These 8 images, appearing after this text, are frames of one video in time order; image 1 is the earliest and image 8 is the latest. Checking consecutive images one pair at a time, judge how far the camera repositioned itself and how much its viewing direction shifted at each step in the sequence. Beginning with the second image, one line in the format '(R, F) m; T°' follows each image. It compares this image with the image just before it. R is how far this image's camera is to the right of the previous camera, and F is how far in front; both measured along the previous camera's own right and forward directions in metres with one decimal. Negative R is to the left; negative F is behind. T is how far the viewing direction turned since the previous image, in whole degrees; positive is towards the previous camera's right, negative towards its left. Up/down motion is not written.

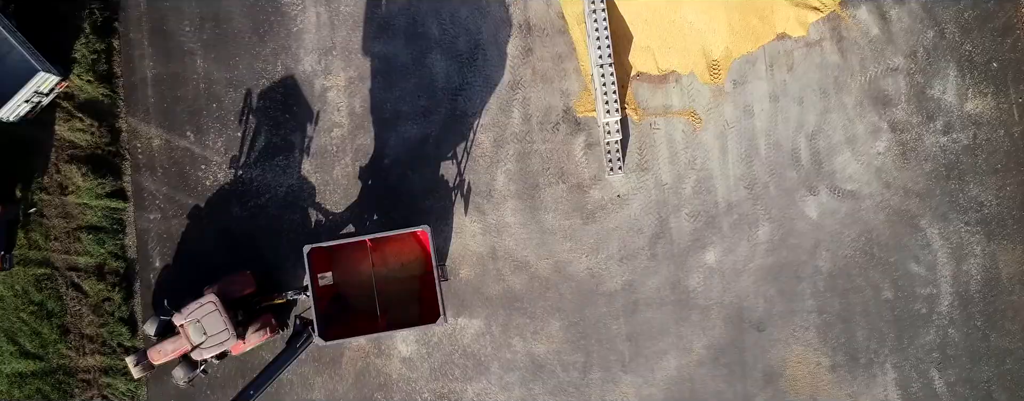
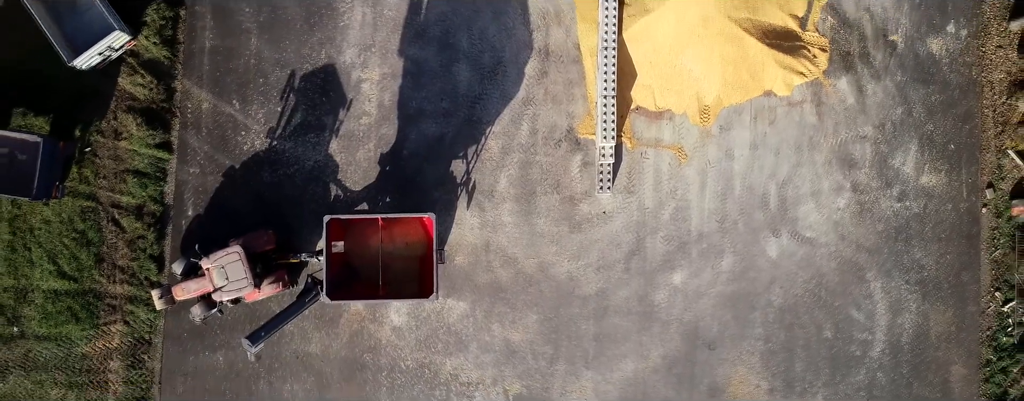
(+0.1, -1.2) m; 0°
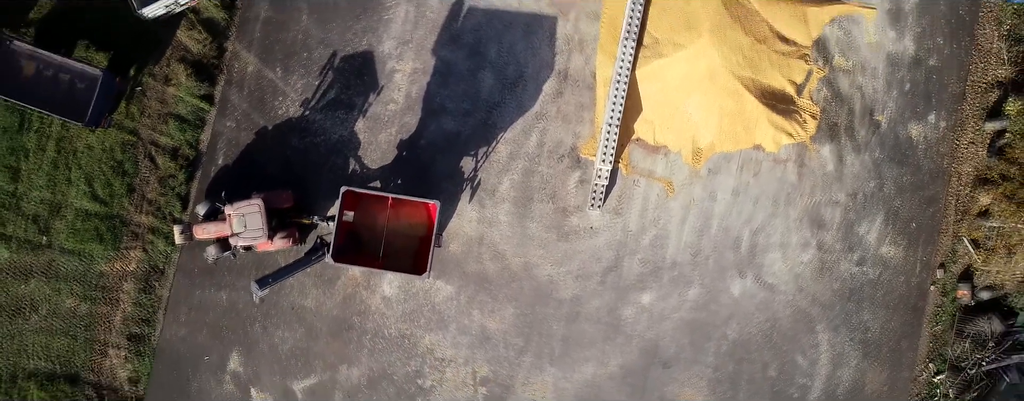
(+0.1, -1.1) m; 0°
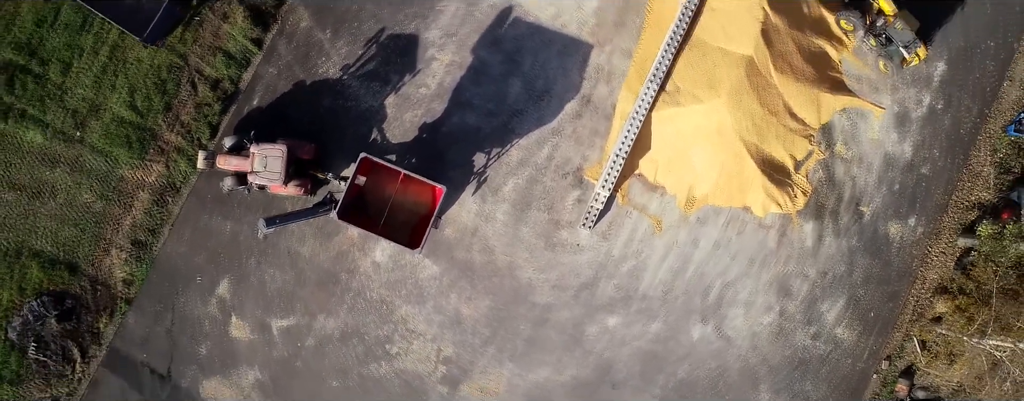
(0.0, -0.8) m; 0°
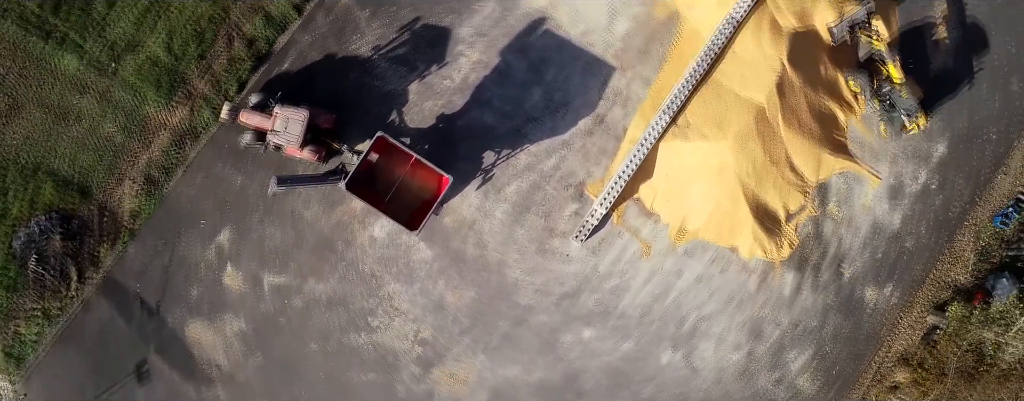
(0.0, -0.5) m; 0°
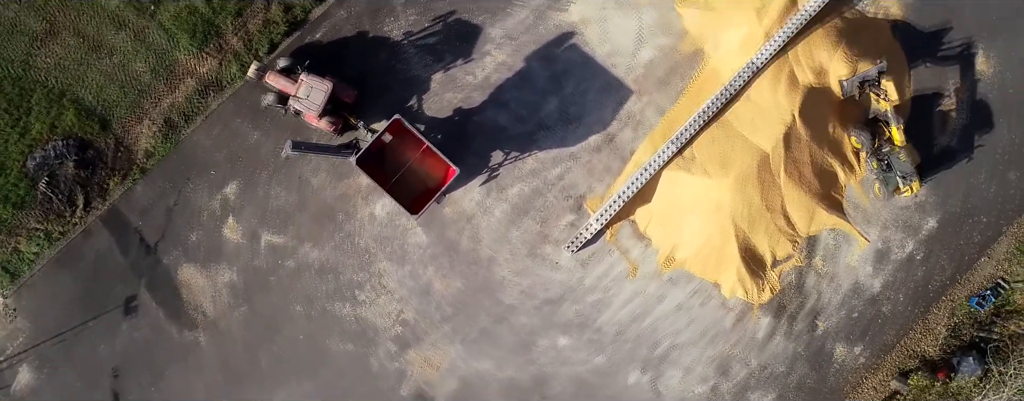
(0.0, -0.4) m; 0°
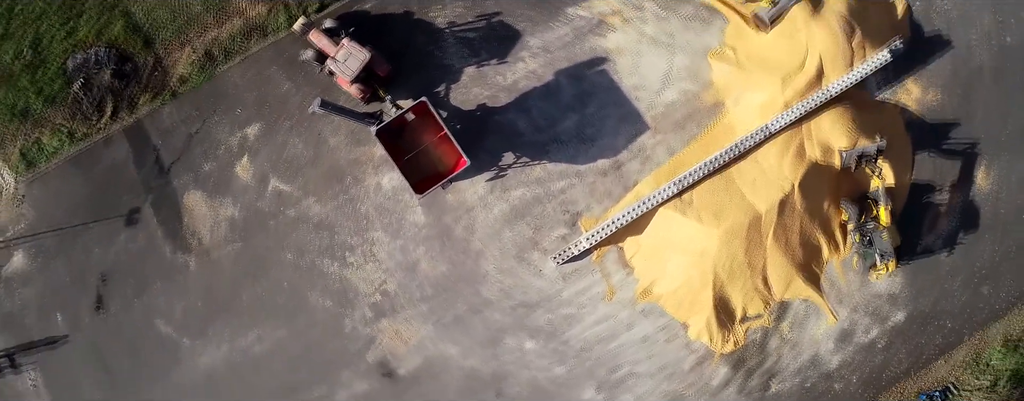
(0.0, -0.6) m; 0°
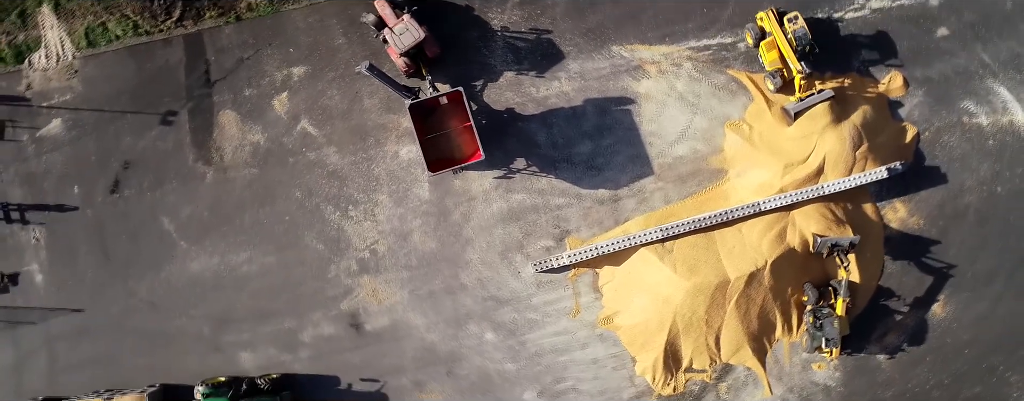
(+0.1, -1.0) m; 0°
